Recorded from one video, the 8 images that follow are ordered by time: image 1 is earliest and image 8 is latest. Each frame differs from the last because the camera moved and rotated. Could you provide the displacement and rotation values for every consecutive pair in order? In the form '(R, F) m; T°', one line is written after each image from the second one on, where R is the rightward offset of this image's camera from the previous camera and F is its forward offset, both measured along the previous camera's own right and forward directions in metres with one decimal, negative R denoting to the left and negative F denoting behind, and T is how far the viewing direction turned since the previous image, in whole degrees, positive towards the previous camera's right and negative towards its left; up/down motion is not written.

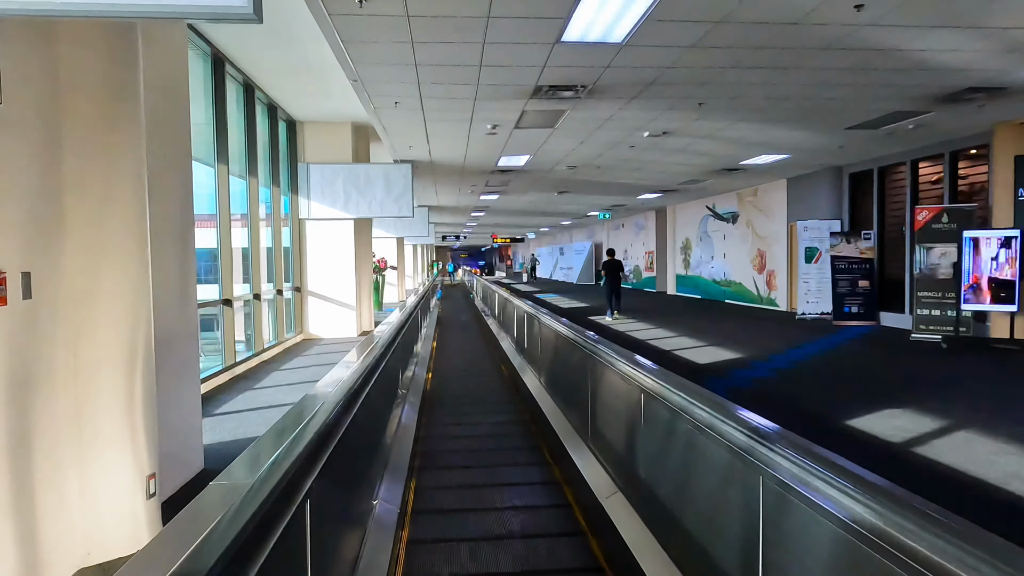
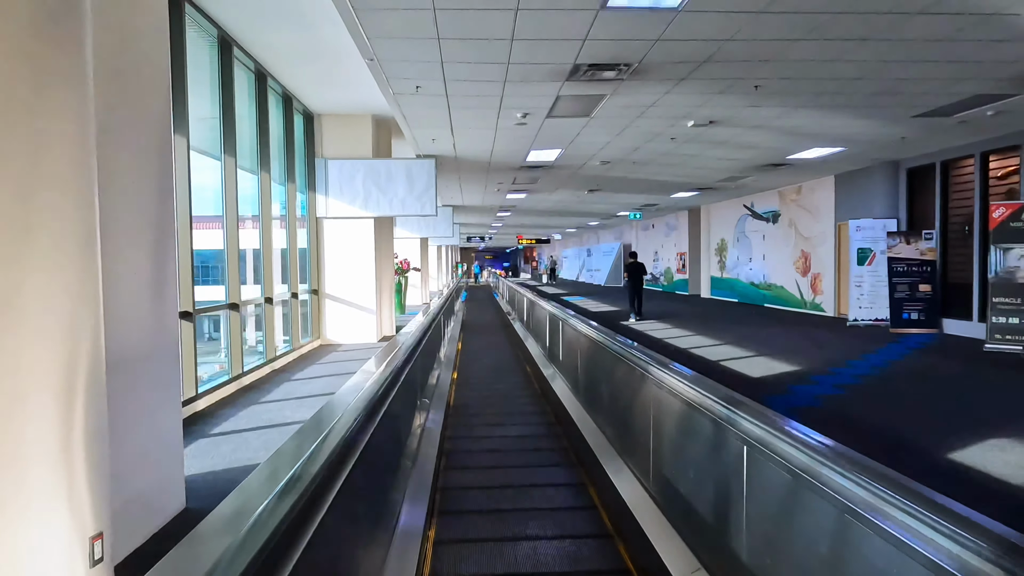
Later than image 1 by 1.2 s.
(-0.1, +0.7) m; -2°
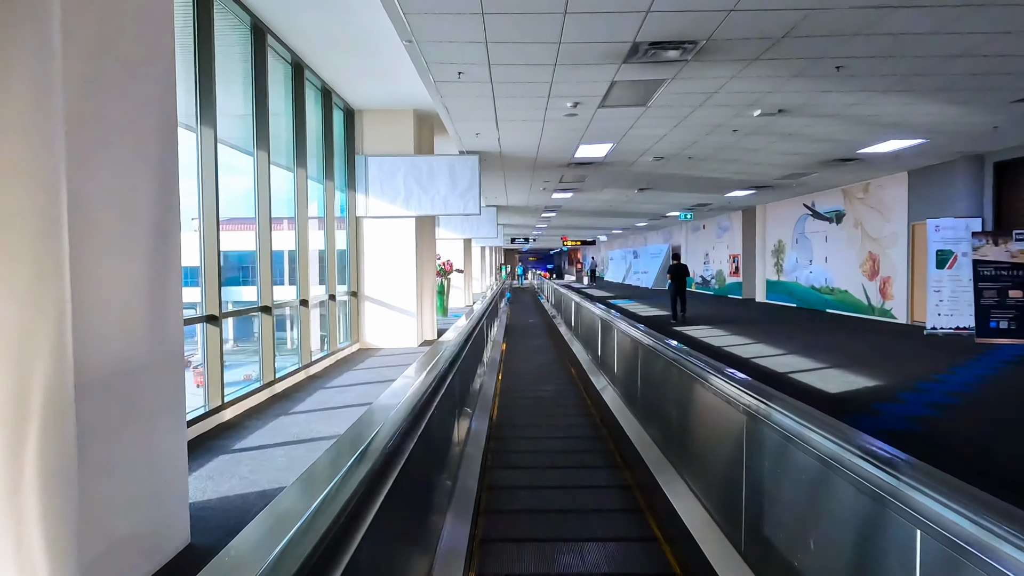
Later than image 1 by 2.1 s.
(0.0, +0.5) m; -4°
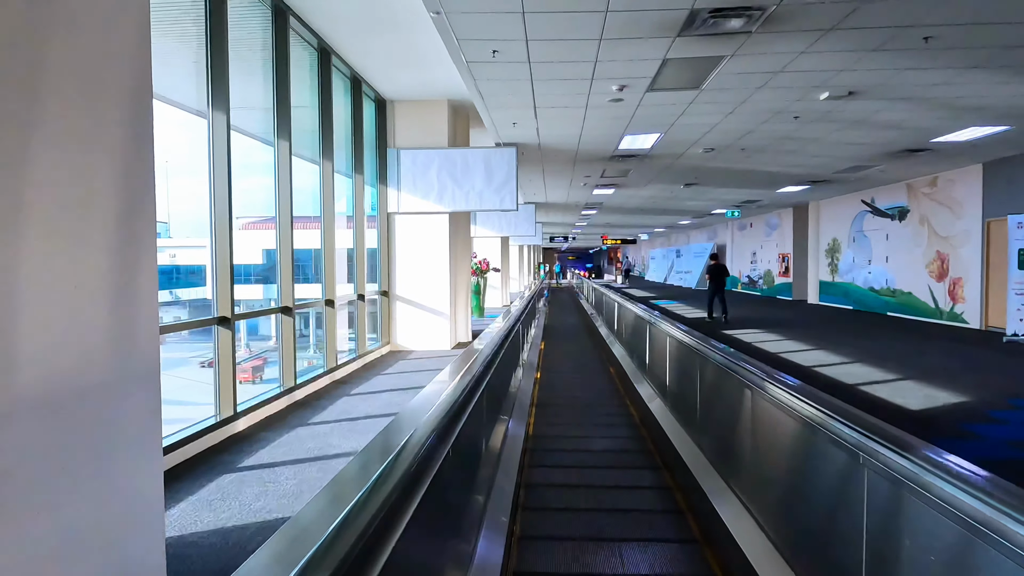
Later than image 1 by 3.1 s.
(0.0, +0.5) m; -4°
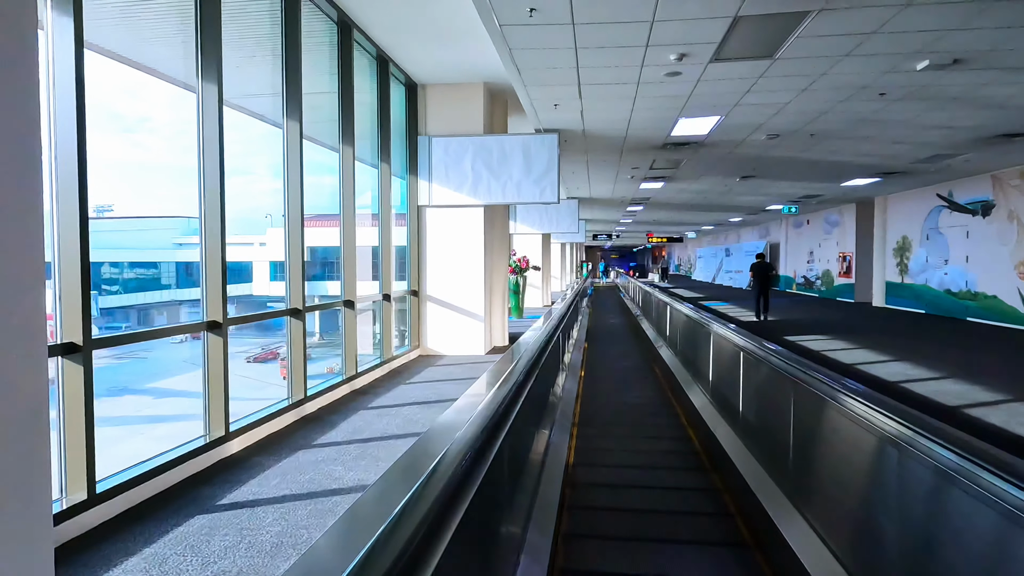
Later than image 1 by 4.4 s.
(0.0, +0.7) m; -4°
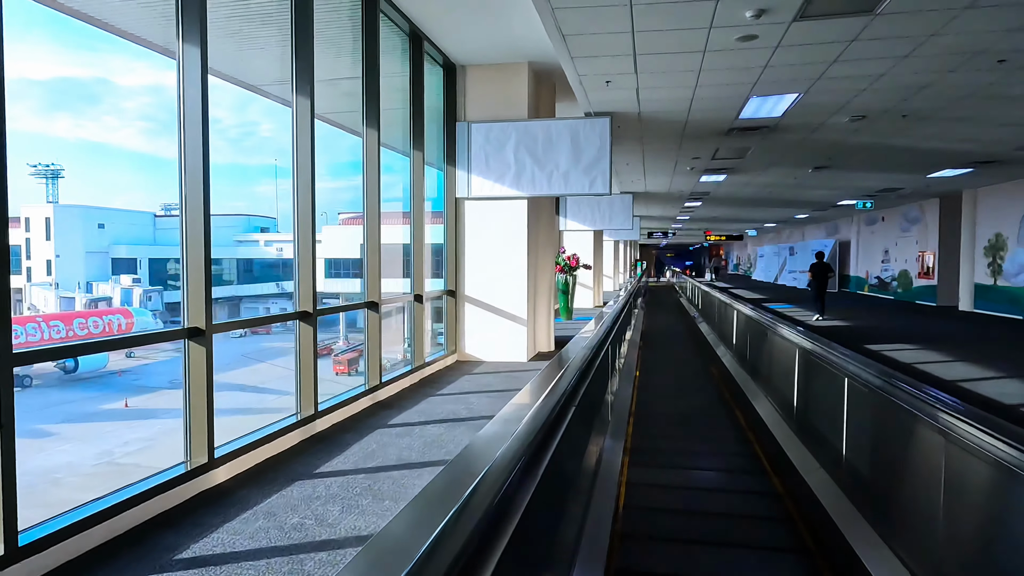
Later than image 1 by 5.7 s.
(+0.1, +0.7) m; -5°
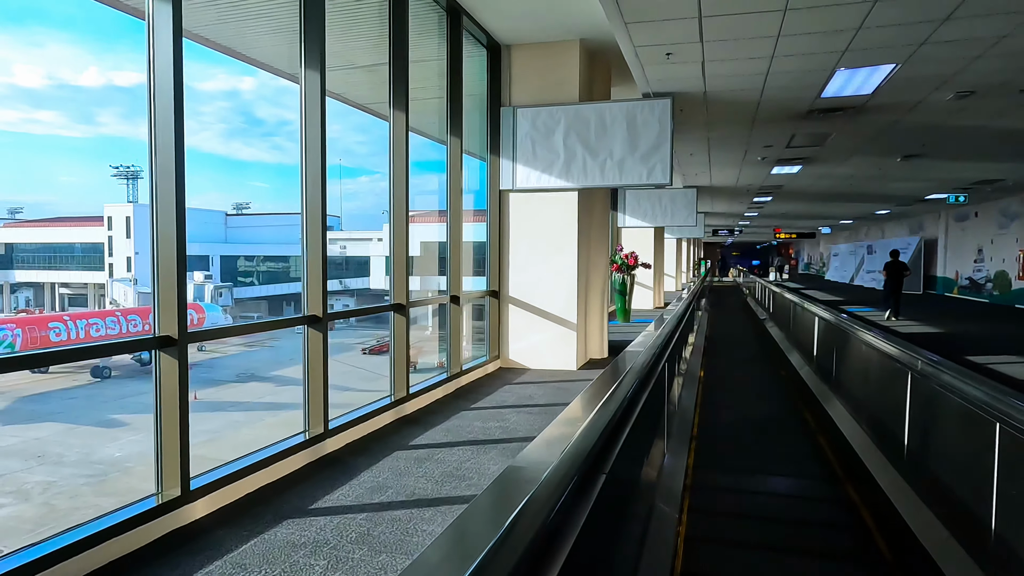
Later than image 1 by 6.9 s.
(+0.1, +0.6) m; -6°
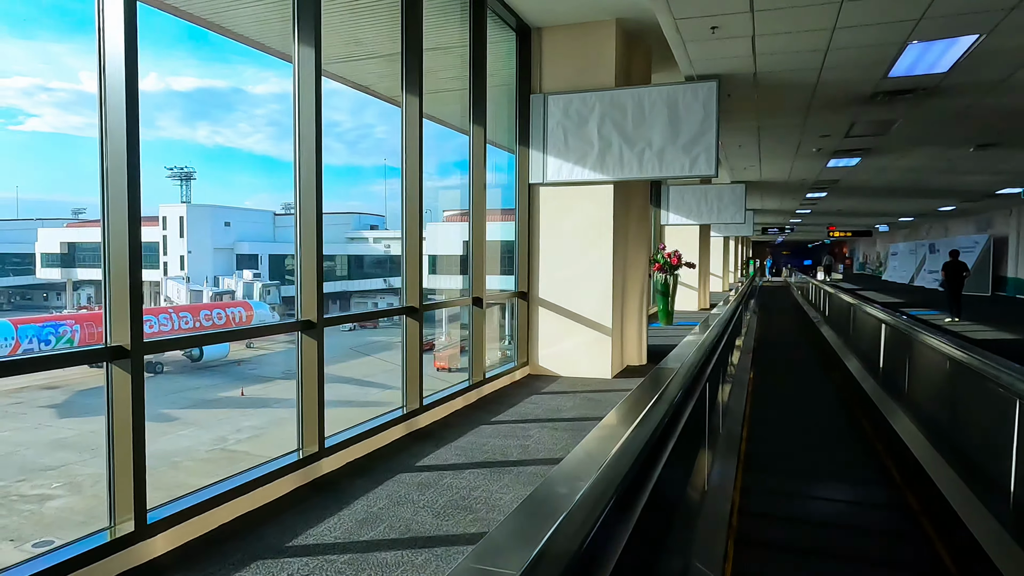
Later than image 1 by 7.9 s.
(+0.1, +0.4) m; -4°
